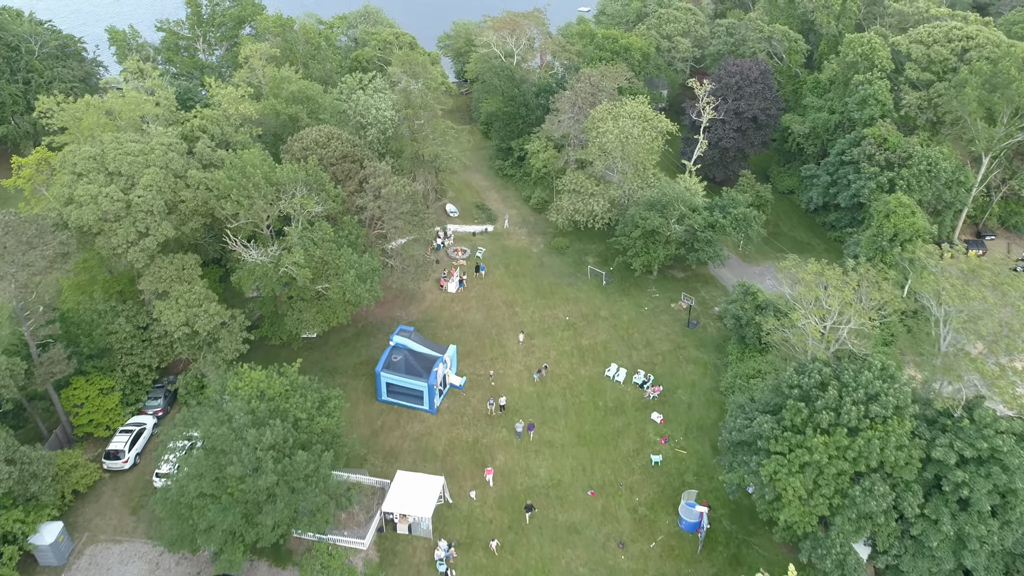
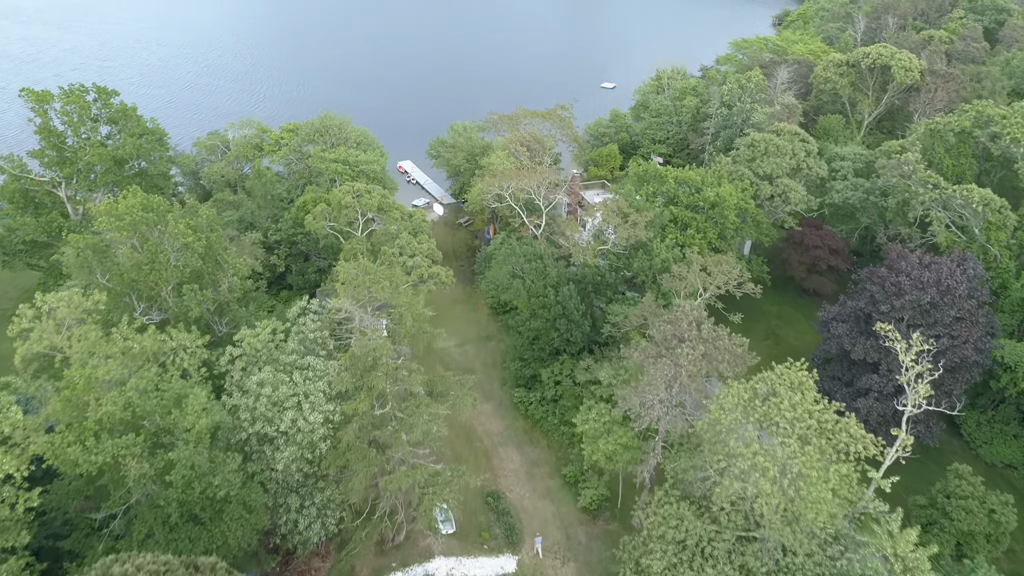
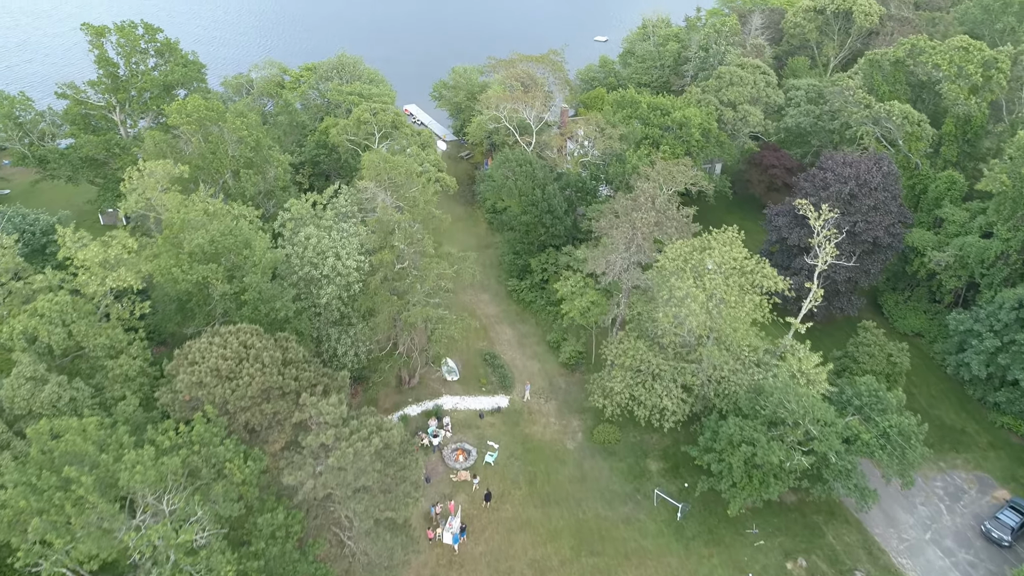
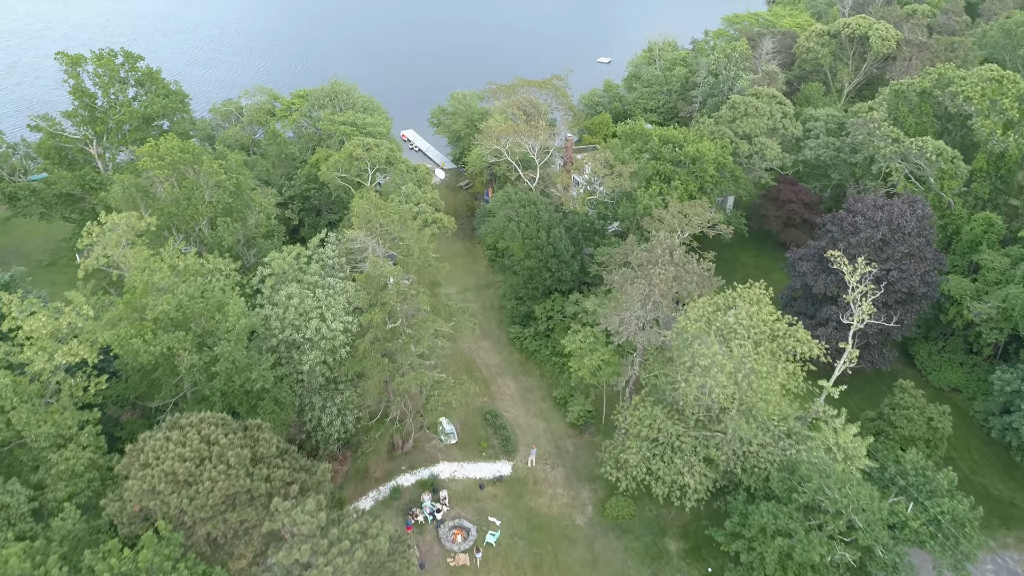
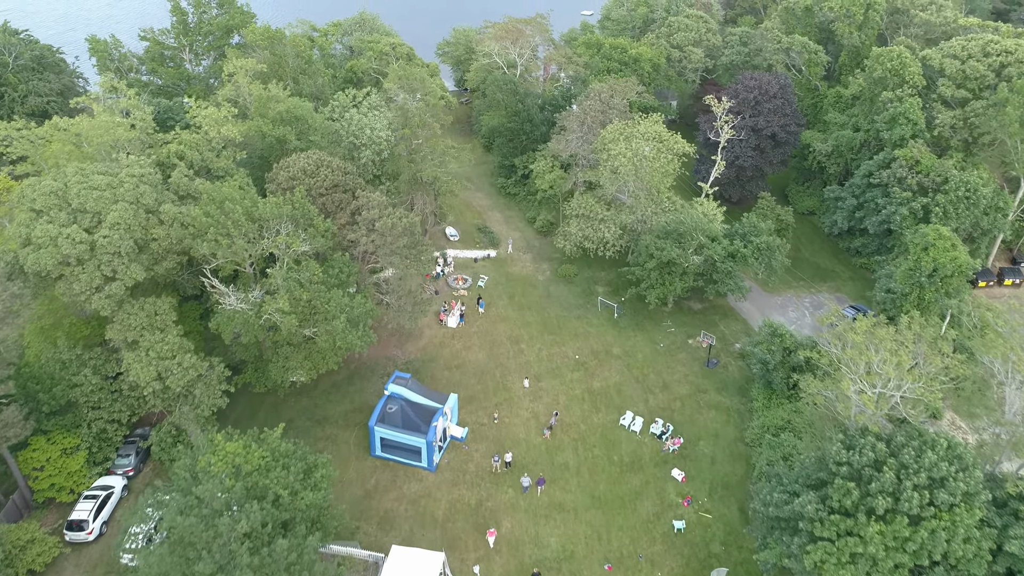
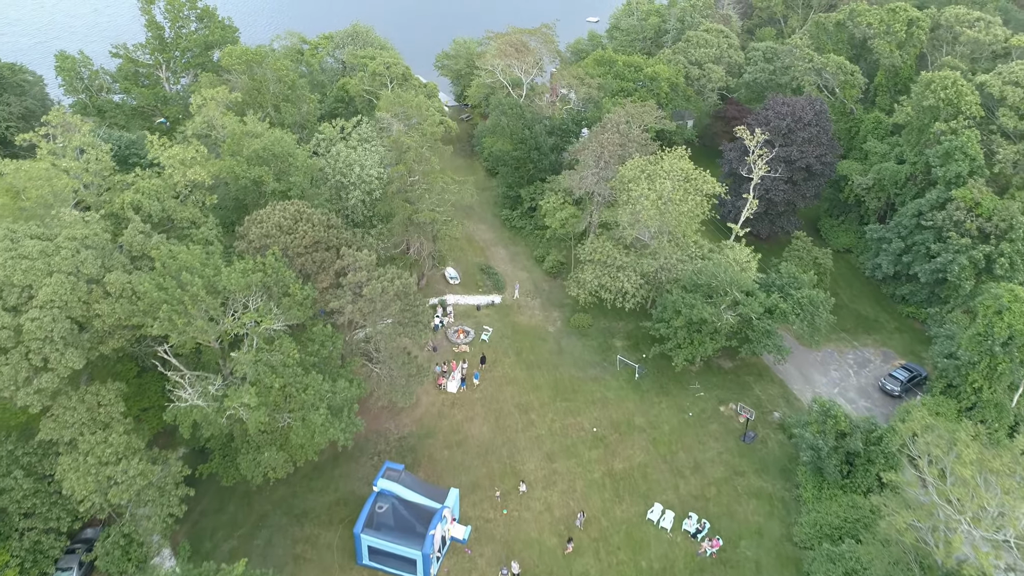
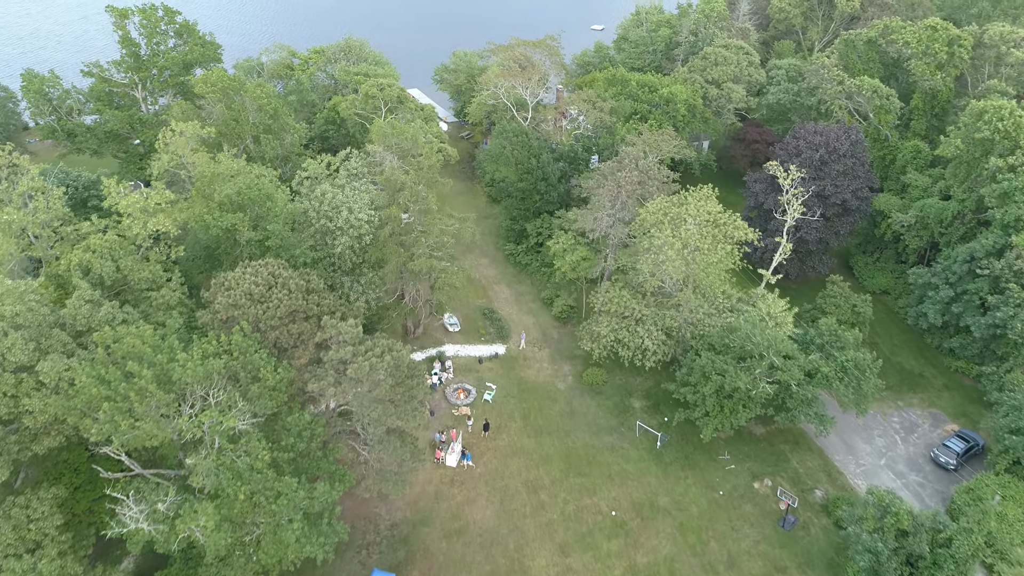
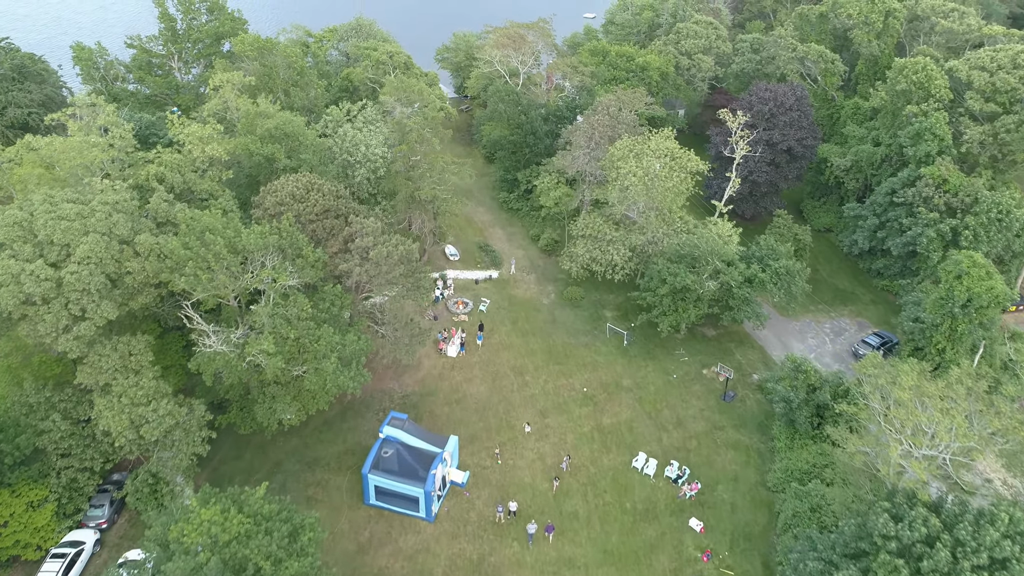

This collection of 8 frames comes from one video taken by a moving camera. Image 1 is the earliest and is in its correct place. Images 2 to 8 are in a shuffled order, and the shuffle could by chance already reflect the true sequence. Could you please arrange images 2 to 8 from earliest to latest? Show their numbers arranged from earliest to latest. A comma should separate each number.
5, 8, 6, 7, 3, 4, 2
